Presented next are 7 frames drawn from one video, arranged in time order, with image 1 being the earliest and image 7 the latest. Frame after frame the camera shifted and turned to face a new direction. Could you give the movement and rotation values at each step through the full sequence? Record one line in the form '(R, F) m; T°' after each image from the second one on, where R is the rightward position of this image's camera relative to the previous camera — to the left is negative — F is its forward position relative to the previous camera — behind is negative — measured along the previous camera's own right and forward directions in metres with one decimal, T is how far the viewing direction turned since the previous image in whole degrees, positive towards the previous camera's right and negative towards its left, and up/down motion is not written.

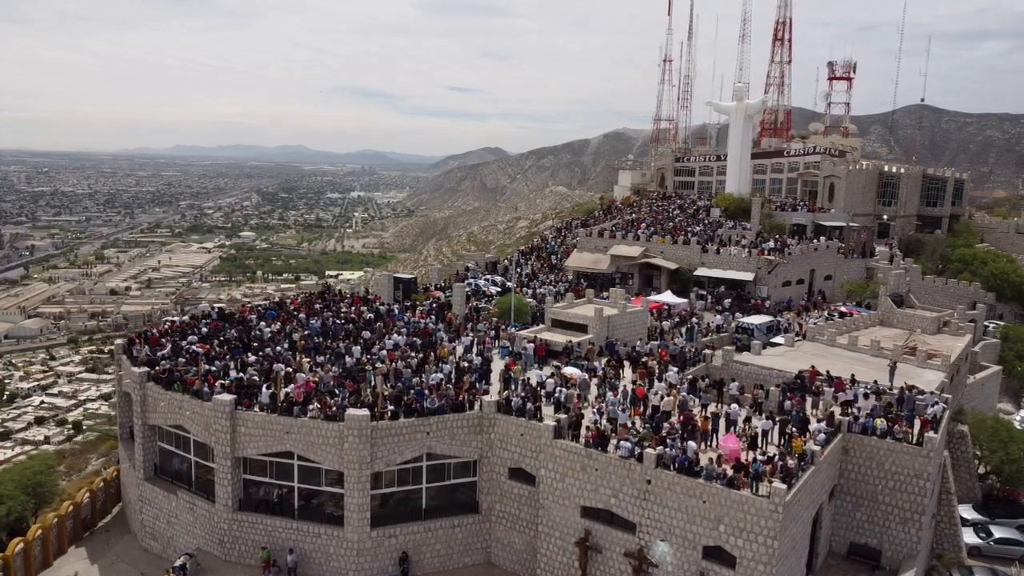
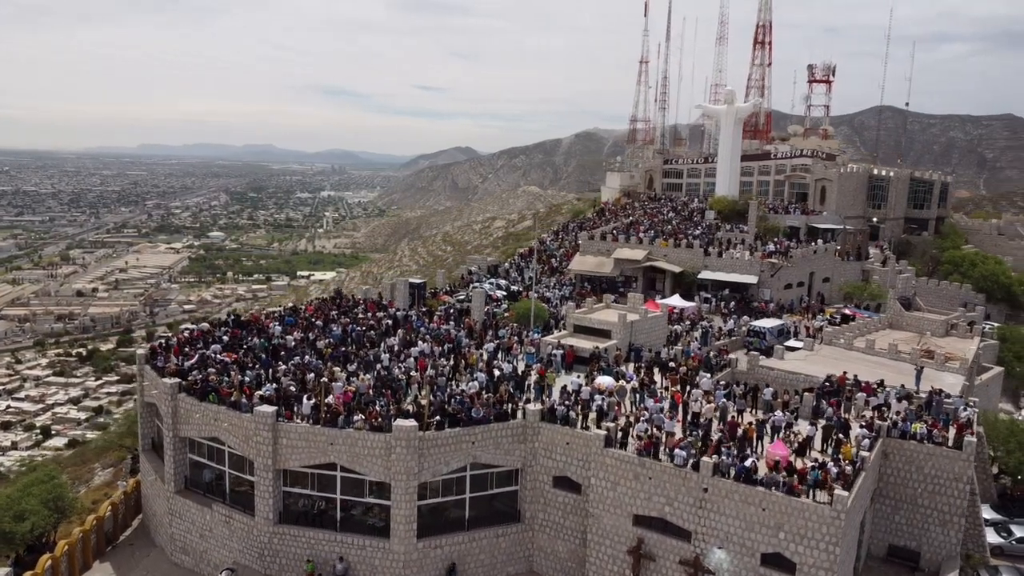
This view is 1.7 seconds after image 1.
(-2.4, +0.1) m; +2°
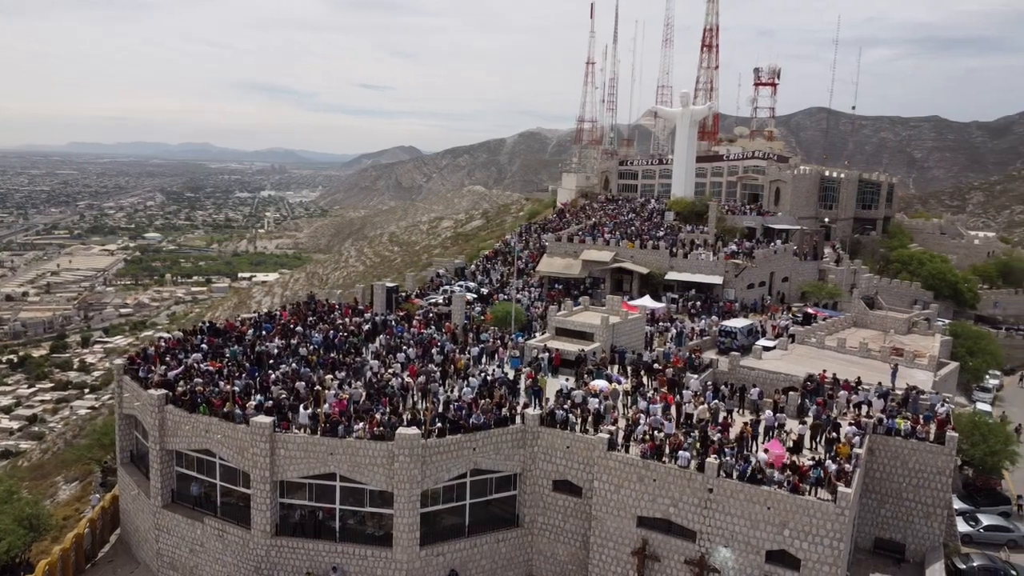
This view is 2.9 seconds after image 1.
(-1.8, 0.0) m; +4°
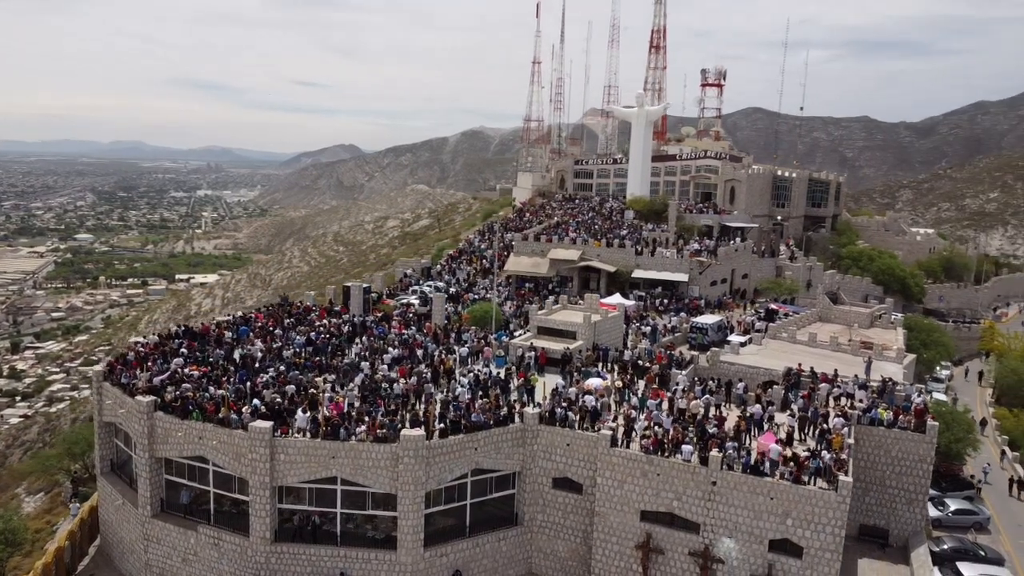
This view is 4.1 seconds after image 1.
(-1.8, -0.1) m; +4°
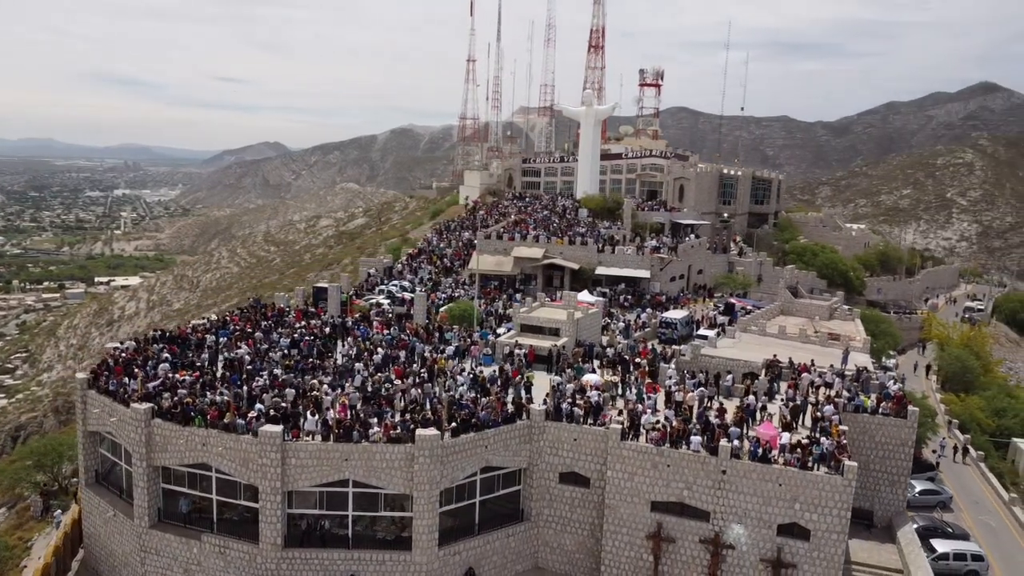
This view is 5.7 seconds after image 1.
(-2.5, -0.1) m; +5°
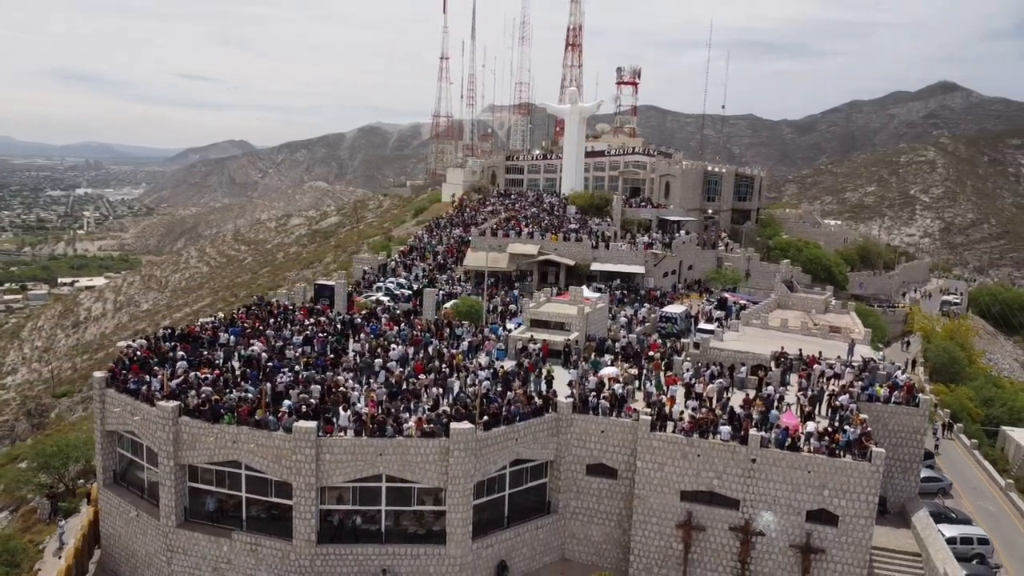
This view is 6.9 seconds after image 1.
(-2.0, -0.2) m; +2°
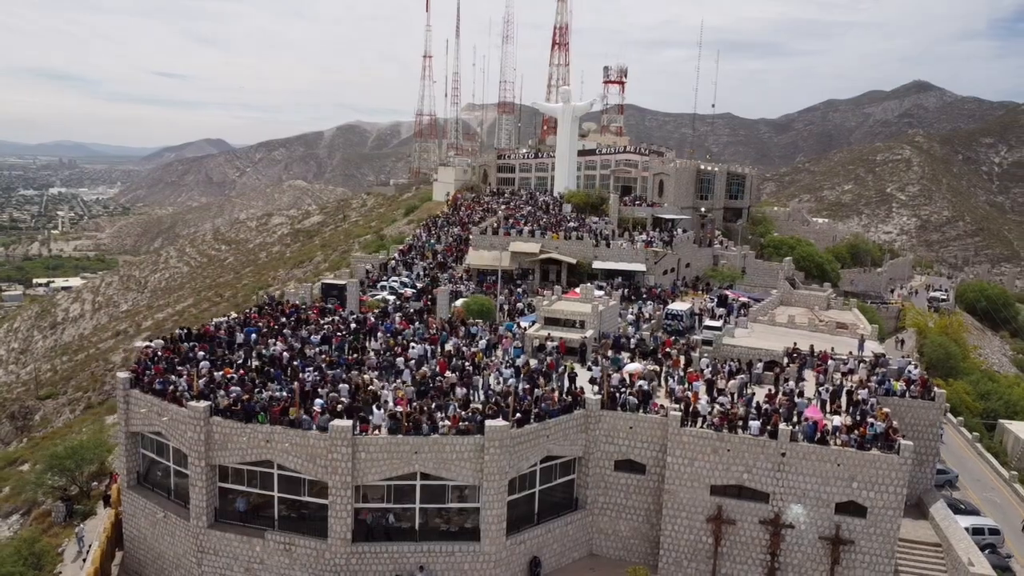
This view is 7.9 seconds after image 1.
(-1.7, -0.1) m; +2°
